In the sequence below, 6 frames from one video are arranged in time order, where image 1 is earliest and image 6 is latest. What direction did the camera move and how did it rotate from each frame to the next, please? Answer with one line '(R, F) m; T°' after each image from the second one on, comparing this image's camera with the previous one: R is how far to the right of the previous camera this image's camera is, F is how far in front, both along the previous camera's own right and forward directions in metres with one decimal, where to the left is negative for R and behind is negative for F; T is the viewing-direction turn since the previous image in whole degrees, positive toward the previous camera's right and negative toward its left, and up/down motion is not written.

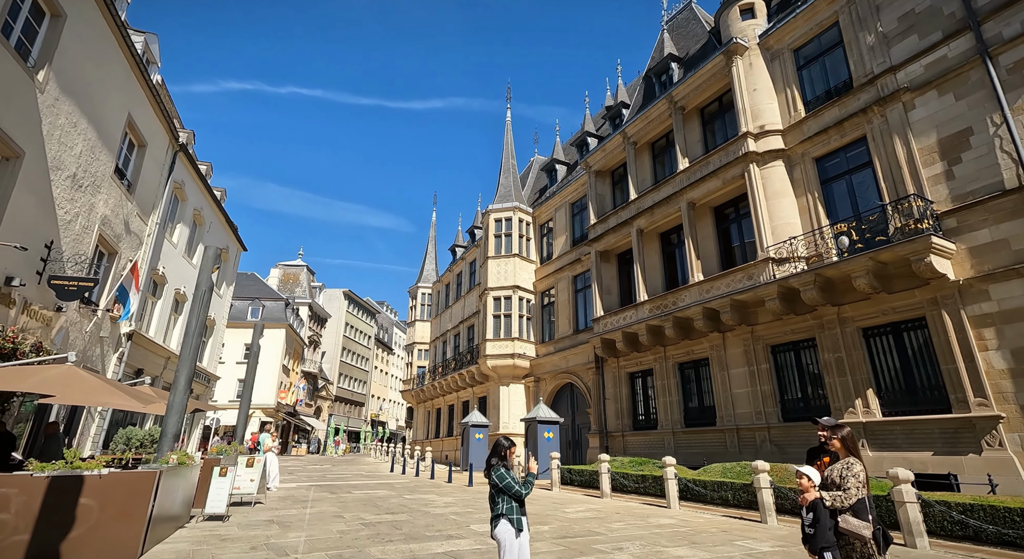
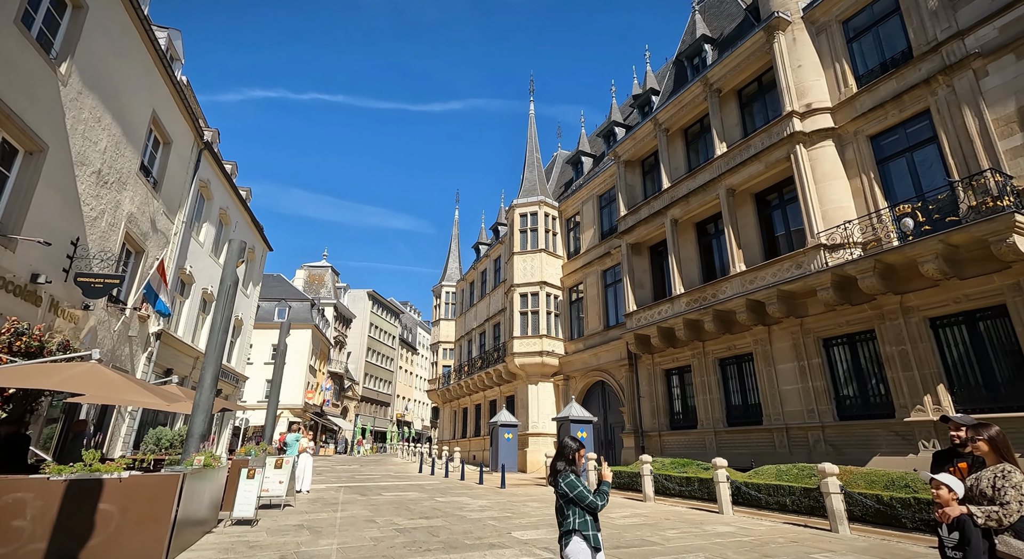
(-0.3, +0.6) m; -2°
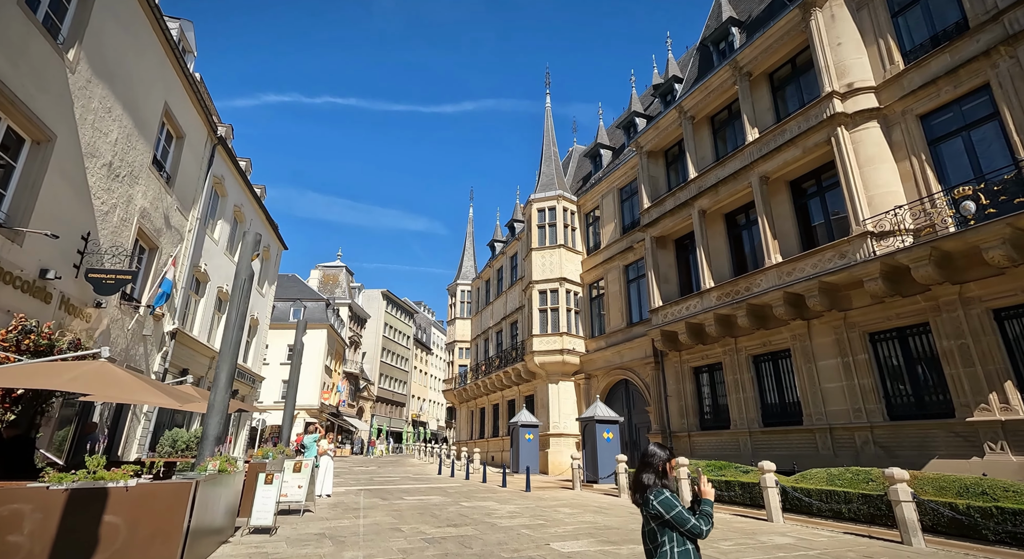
(-0.3, +0.6) m; -1°
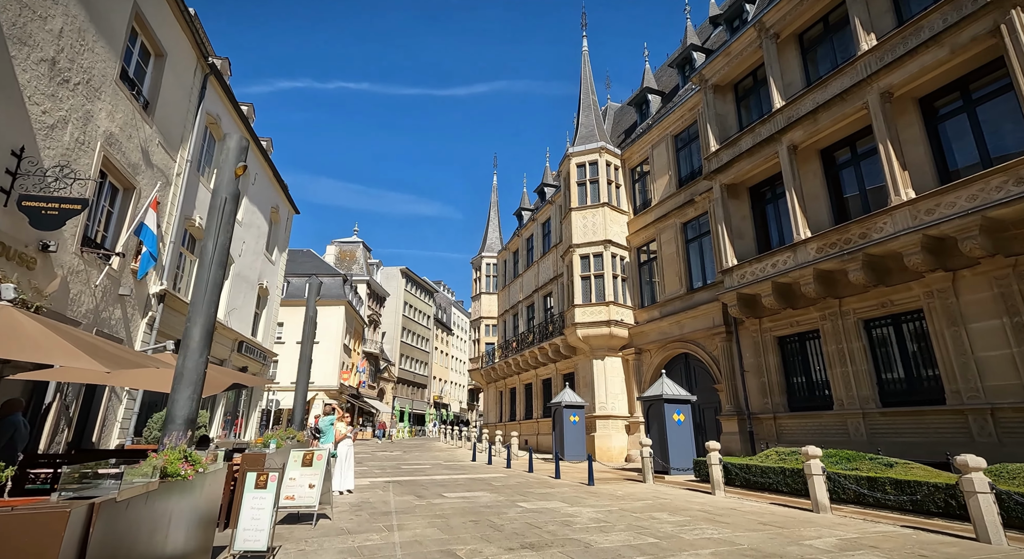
(-1.0, +2.9) m; -2°
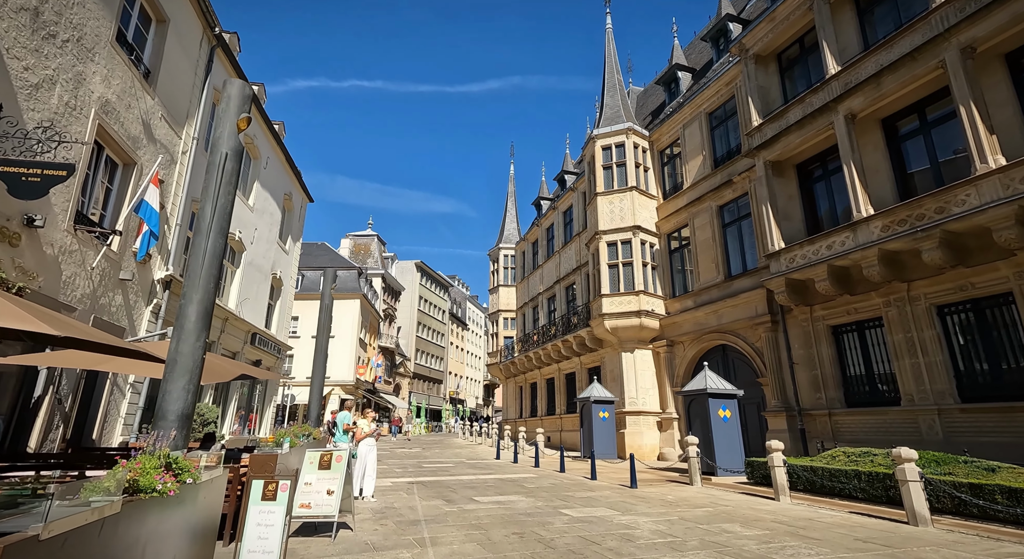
(-0.5, +1.1) m; -1°
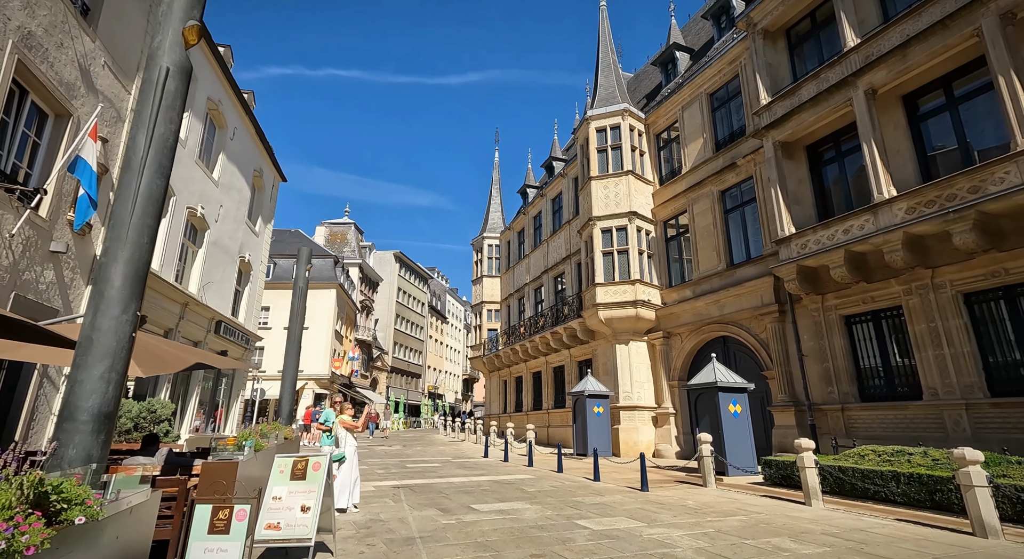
(-0.4, +1.2) m; +2°
